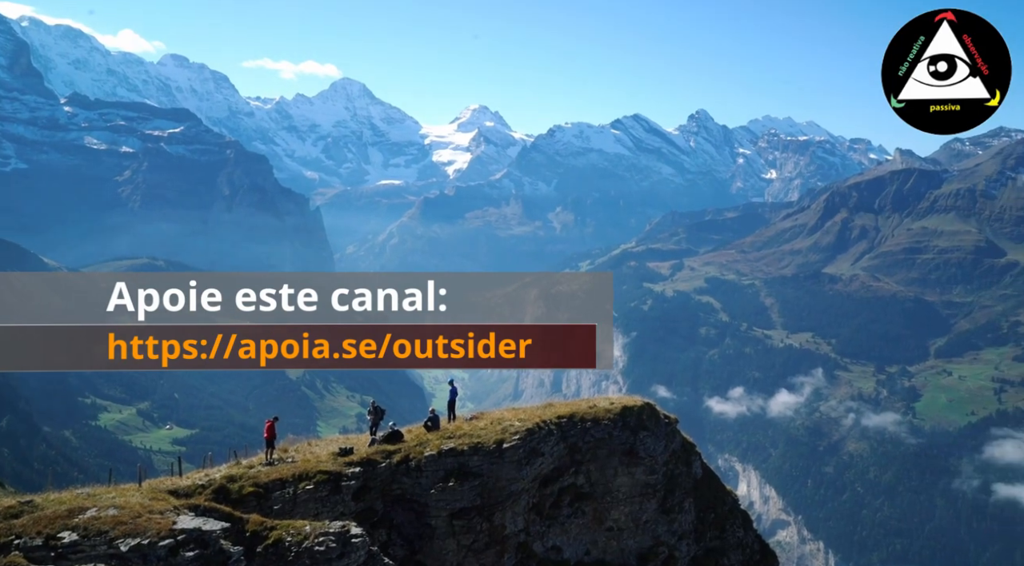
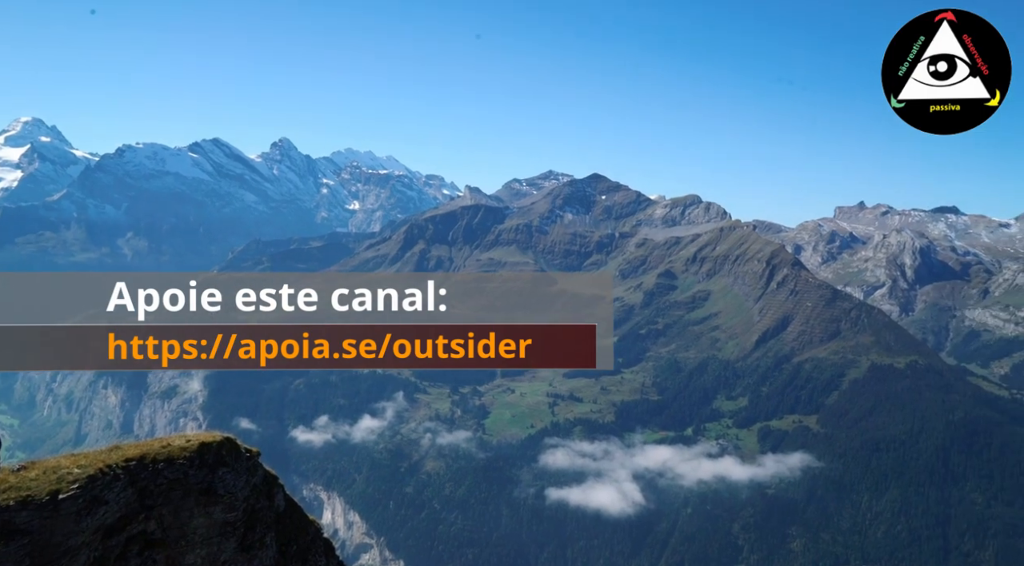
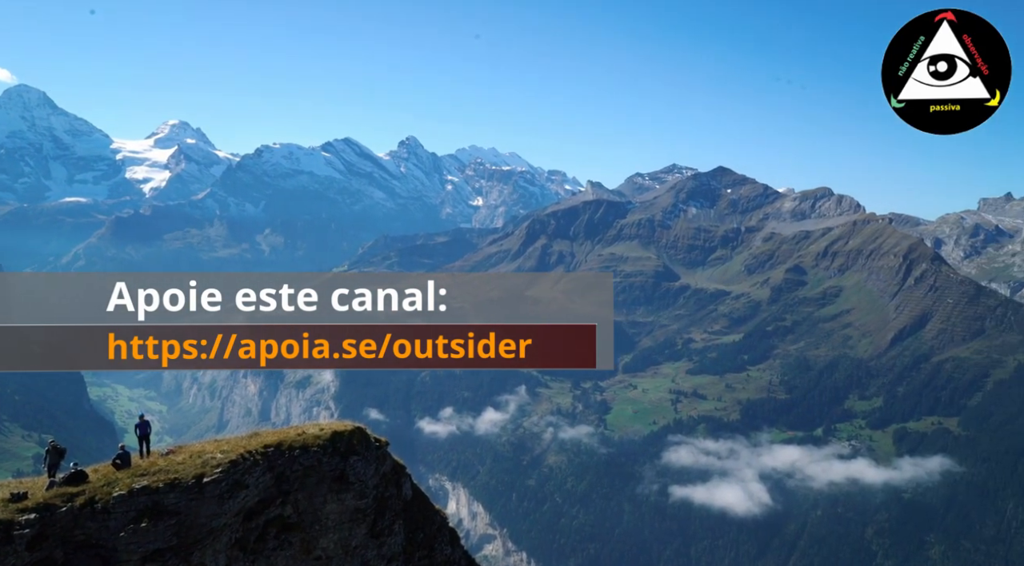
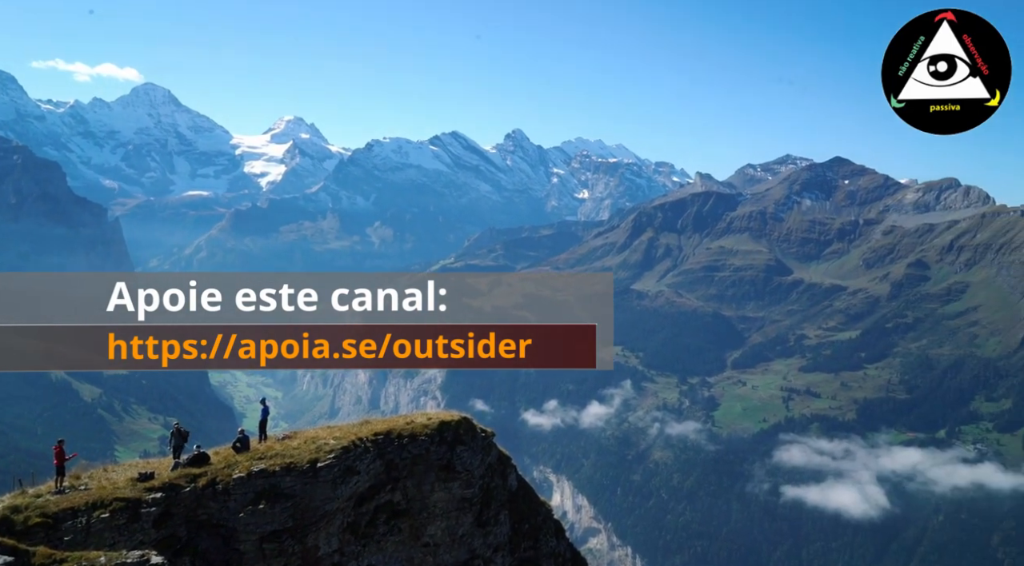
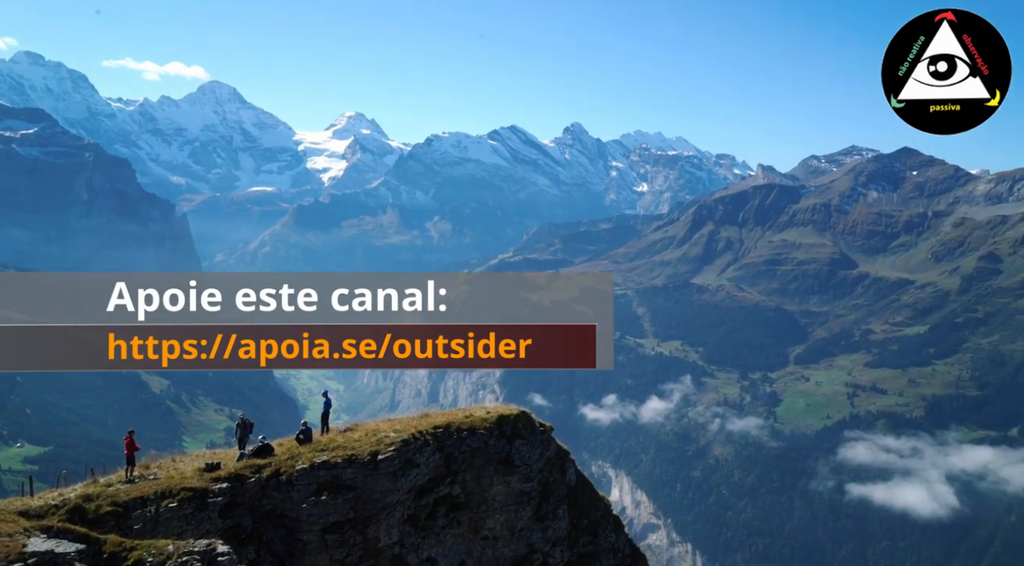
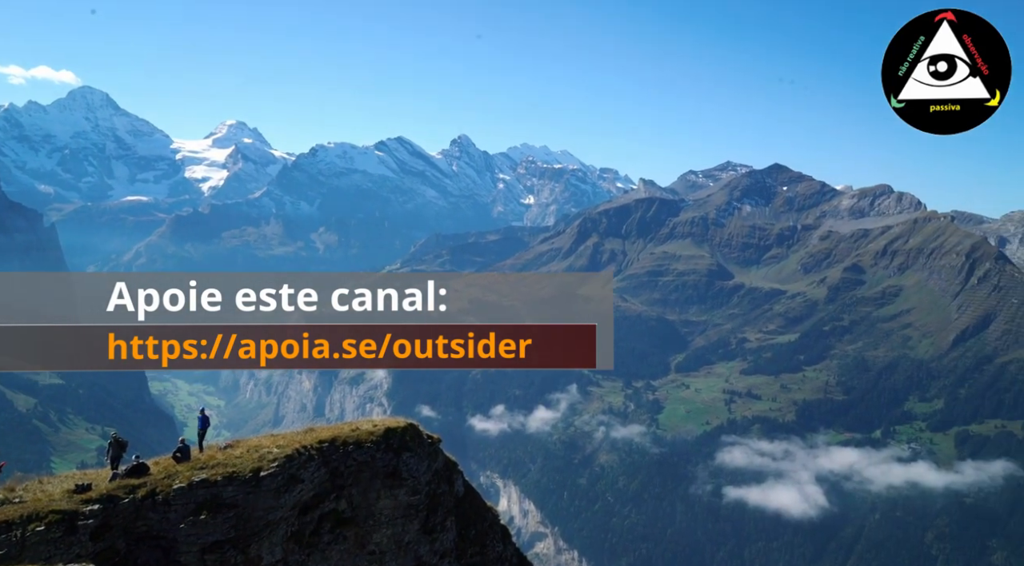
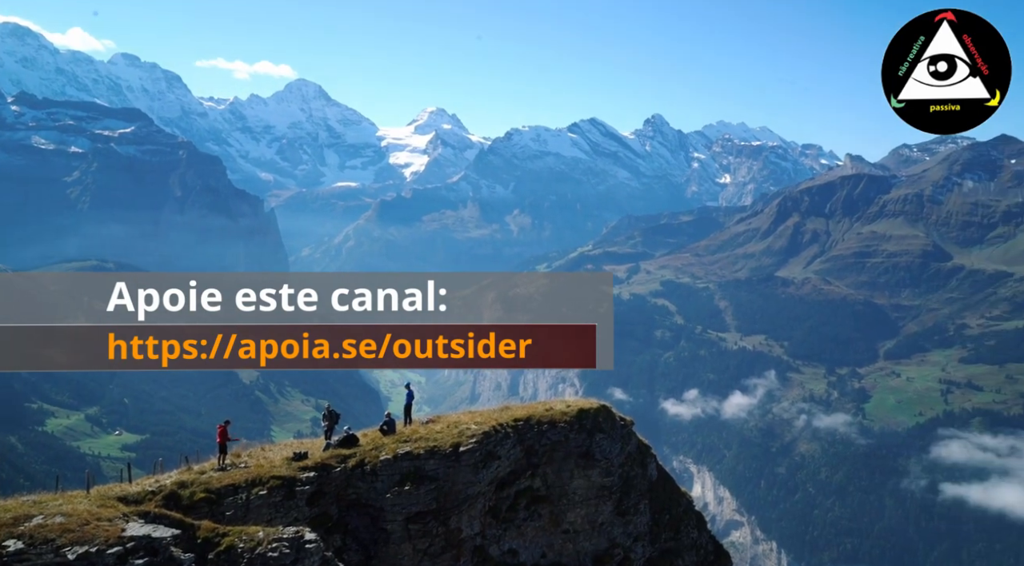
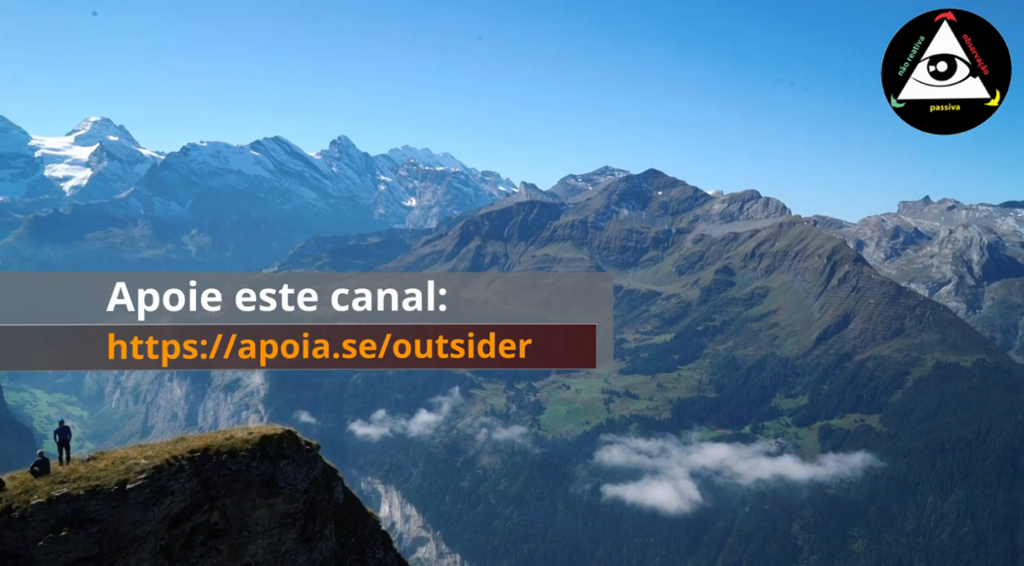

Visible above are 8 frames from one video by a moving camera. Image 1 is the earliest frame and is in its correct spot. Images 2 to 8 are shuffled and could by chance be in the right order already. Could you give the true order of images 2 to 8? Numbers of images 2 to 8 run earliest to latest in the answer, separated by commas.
7, 5, 4, 6, 3, 8, 2
